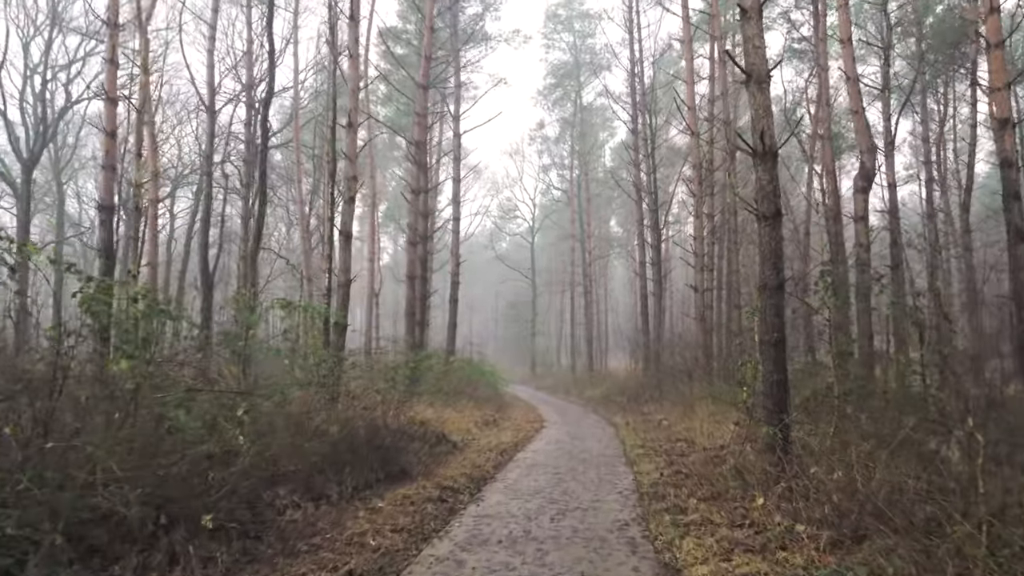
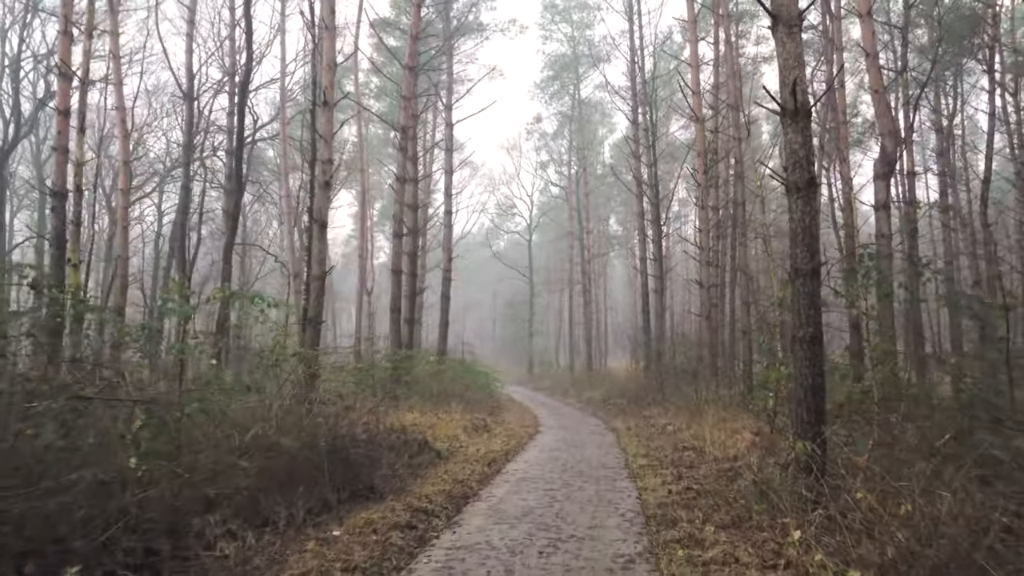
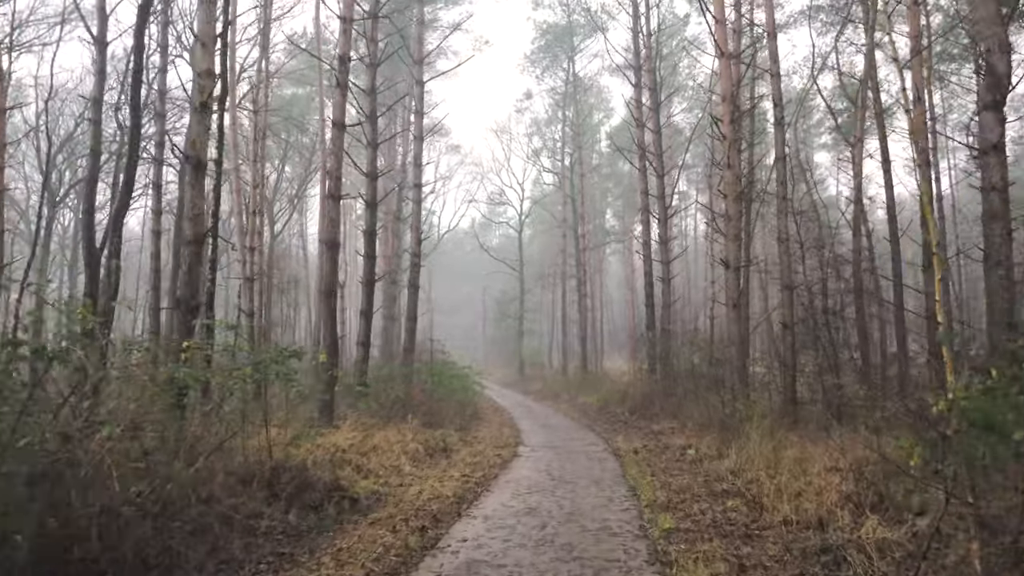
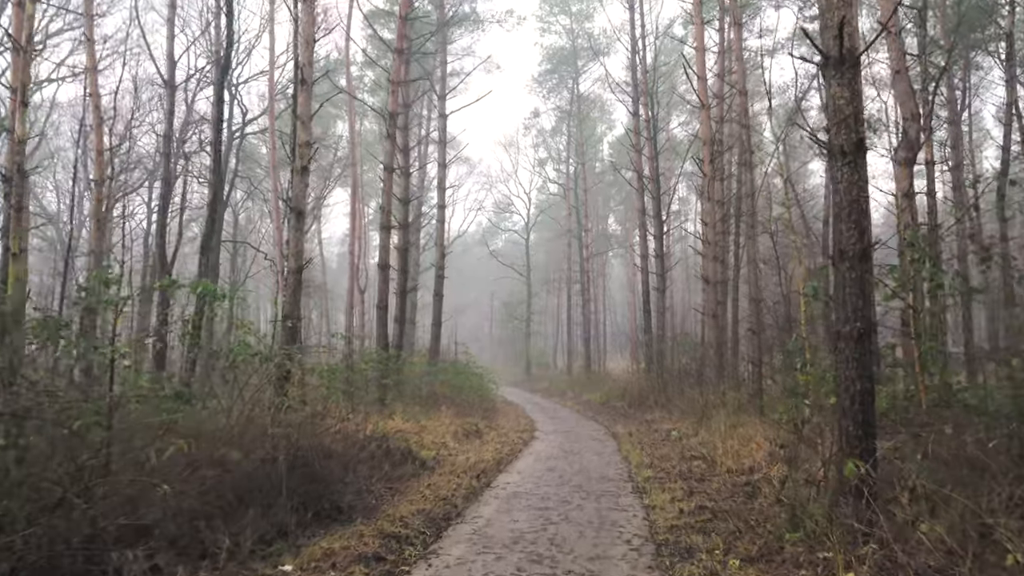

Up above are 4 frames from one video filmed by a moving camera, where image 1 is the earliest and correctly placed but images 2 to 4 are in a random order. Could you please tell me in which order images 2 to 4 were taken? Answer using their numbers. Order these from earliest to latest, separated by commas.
2, 4, 3
